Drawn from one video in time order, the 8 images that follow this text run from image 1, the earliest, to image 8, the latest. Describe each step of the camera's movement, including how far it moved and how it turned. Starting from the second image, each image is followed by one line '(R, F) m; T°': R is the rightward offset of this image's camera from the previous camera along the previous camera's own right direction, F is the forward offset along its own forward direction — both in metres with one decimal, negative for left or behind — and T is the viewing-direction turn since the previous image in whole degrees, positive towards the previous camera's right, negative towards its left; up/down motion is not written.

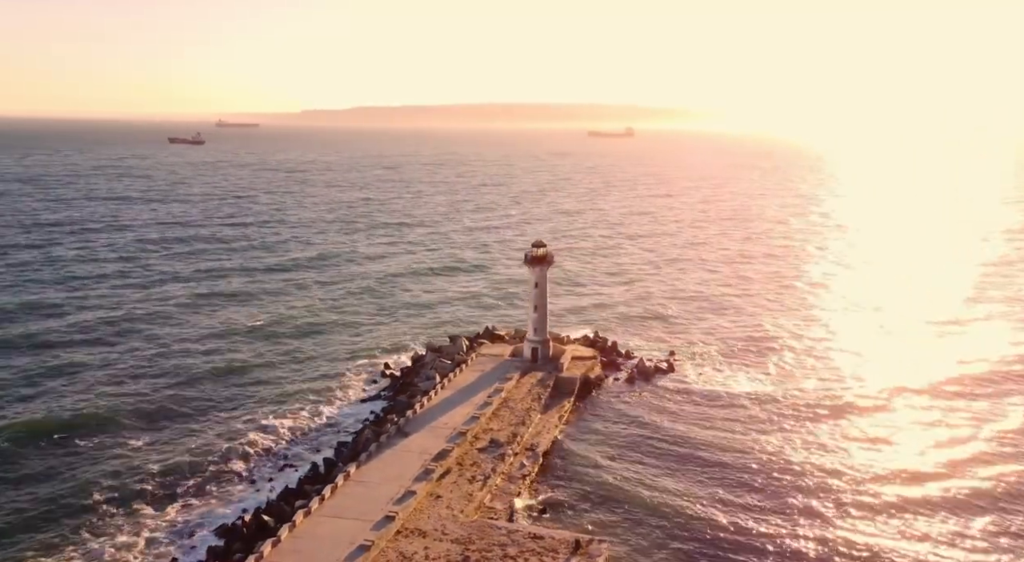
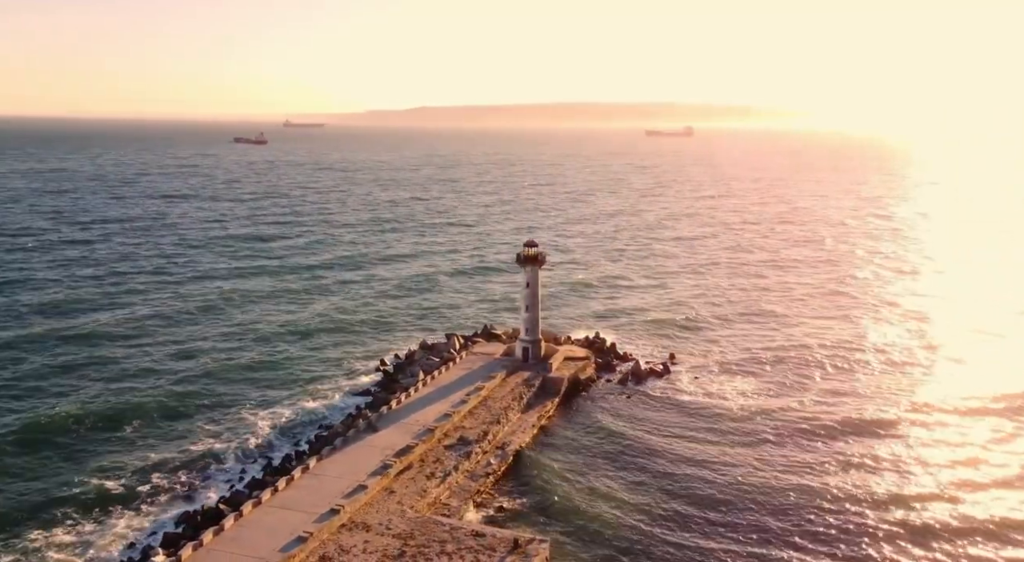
(+2.7, 0.0) m; -4°
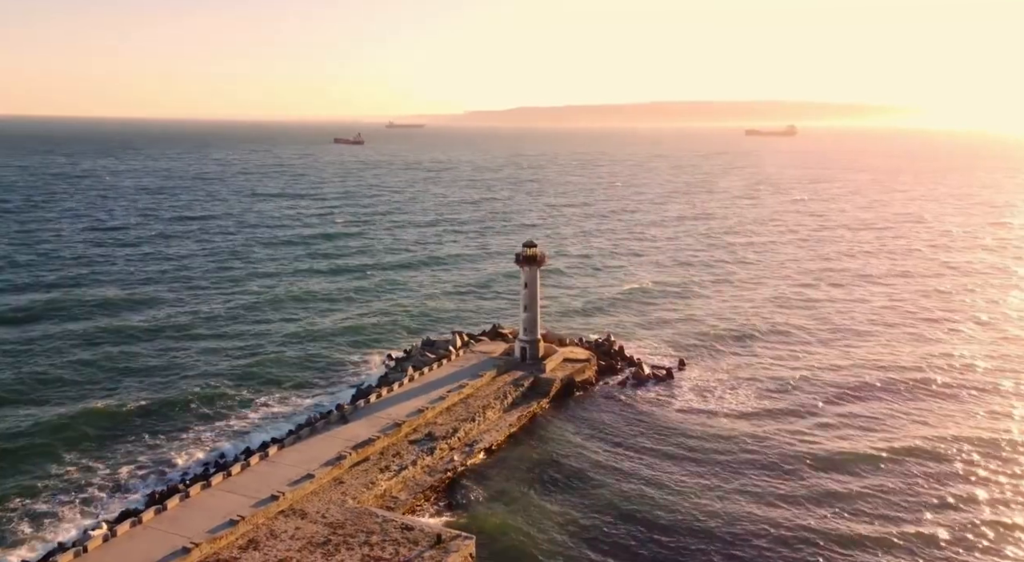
(+4.0, +0.1) m; -7°
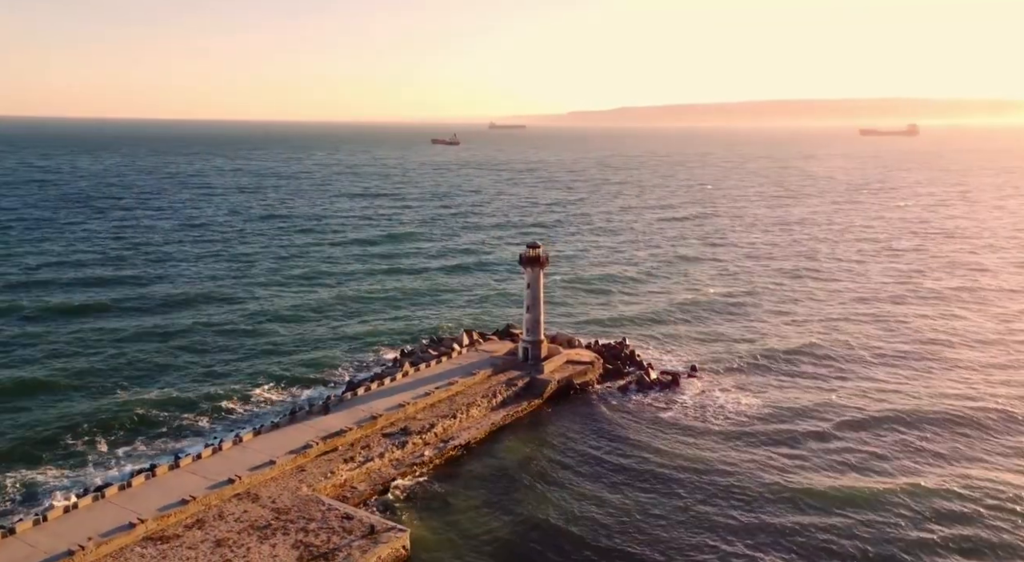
(+4.0, +0.1) m; -7°
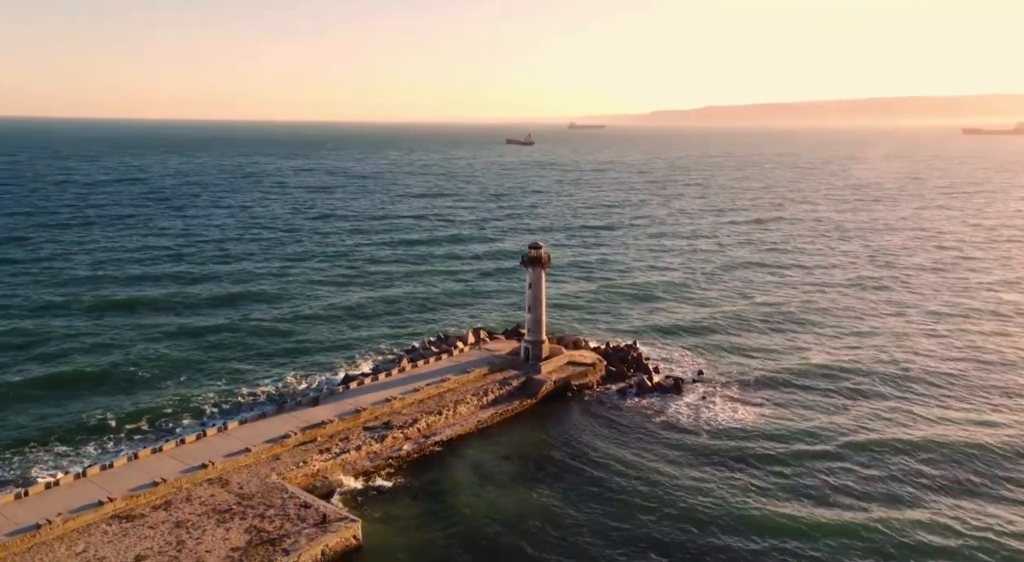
(+3.2, 0.0) m; -6°
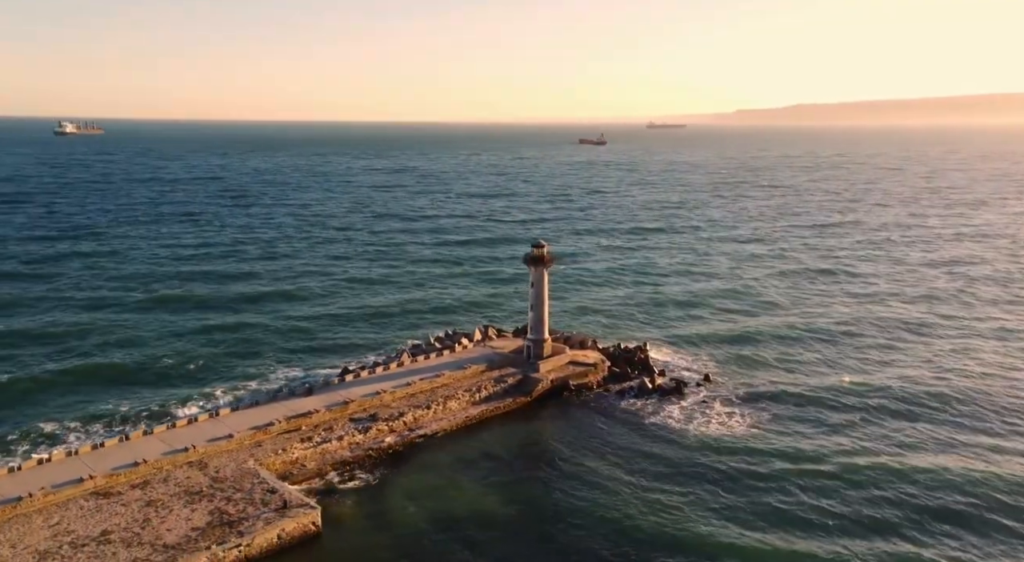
(+3.1, 0.0) m; -6°
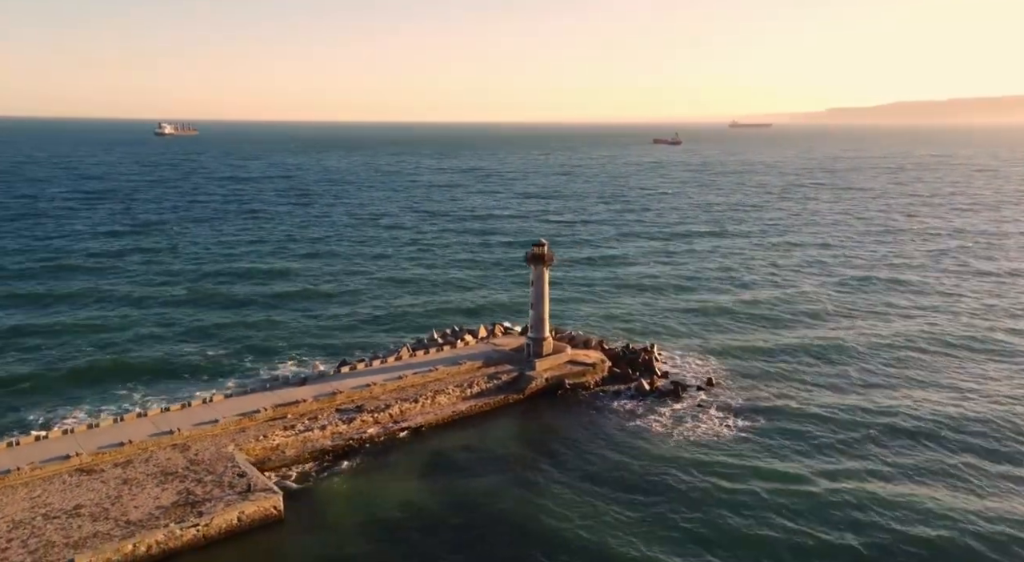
(+3.2, 0.0) m; -6°
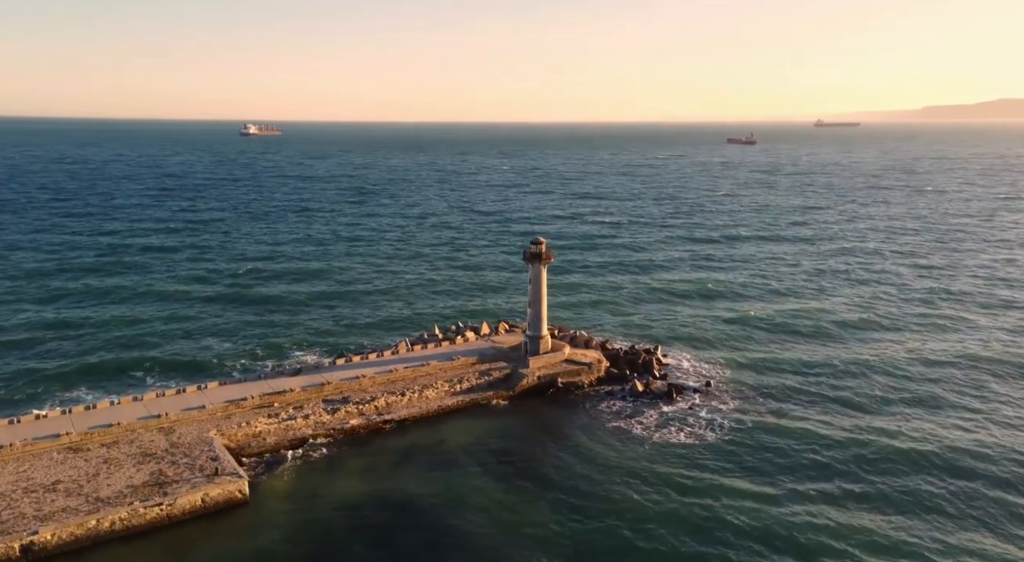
(+3.2, +0.1) m; -6°
